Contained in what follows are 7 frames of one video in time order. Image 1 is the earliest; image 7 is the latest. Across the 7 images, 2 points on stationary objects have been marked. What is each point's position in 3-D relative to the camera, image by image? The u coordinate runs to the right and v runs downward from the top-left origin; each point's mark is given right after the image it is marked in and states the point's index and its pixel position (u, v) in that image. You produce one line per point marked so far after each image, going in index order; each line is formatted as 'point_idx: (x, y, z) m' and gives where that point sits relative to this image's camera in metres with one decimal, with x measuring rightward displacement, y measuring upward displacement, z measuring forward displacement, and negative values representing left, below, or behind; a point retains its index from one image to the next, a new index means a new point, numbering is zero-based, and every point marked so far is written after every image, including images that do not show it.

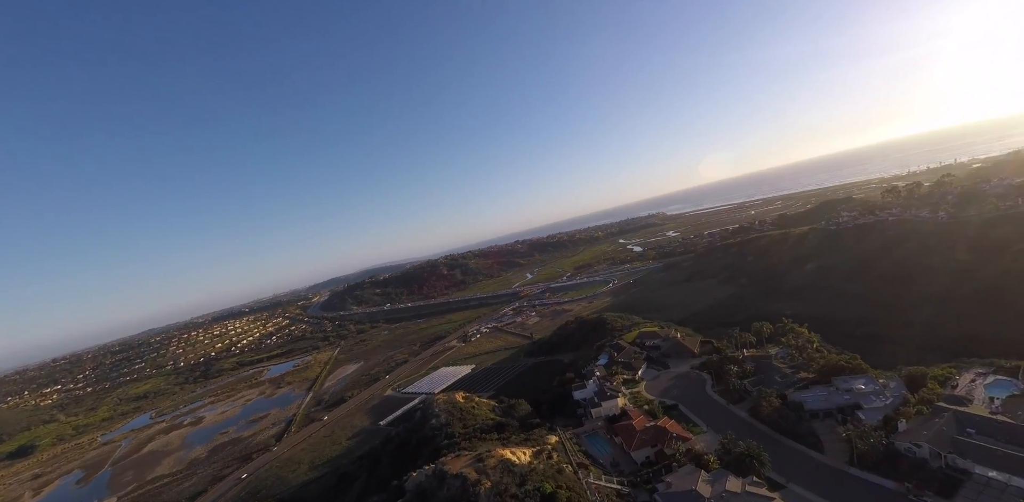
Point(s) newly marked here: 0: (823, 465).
0: (+9.6, -6.6, +12.6) m
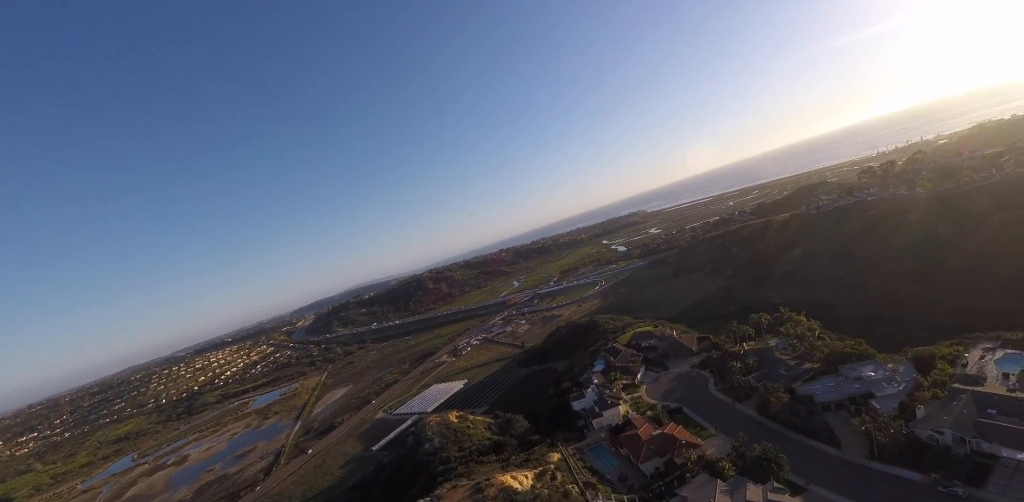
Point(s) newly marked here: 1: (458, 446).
0: (+9.6, -6.1, +12.1) m
1: (-2.4, -8.6, +18.3) m
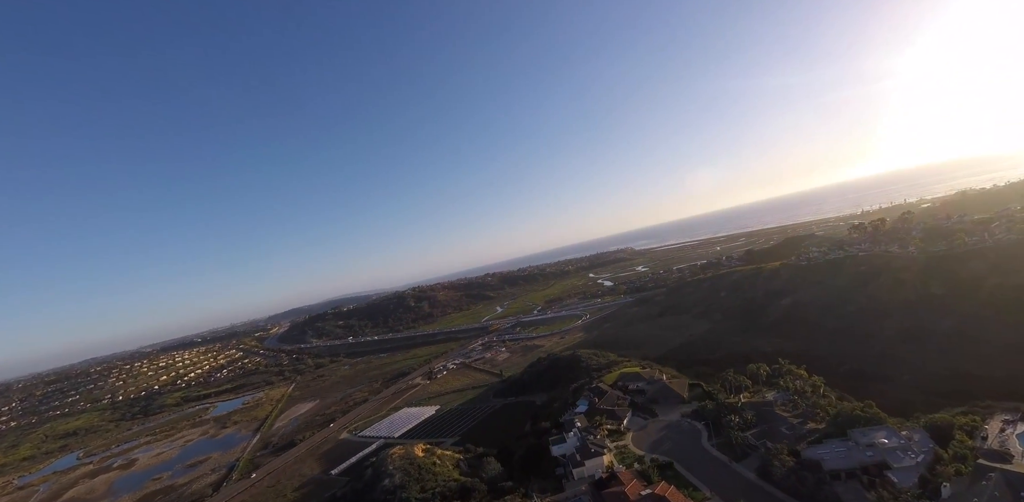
0: (+8.7, -7.5, +10.9) m
1: (-3.7, -9.3, +16.6) m
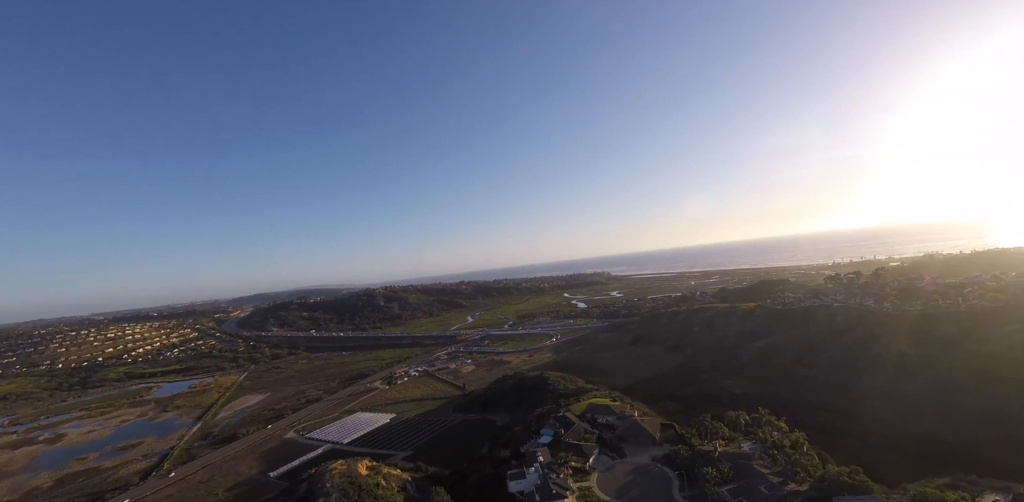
0: (+7.3, -8.8, +9.9) m
1: (-5.5, -9.2, +15.0) m
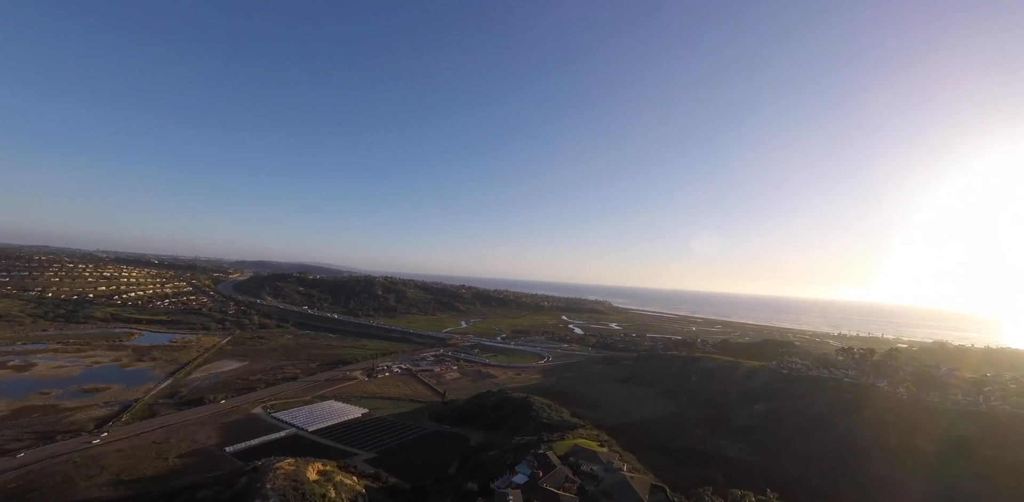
0: (+5.8, -10.2, +8.1) m
1: (-6.8, -8.4, +13.3) m
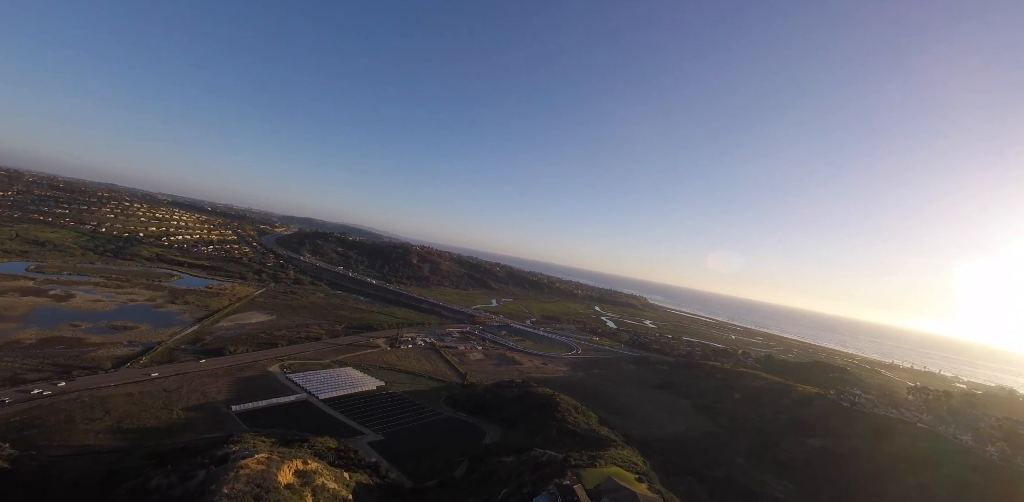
0: (+5.4, -10.5, +4.6) m
1: (-6.4, -7.1, +10.8) m
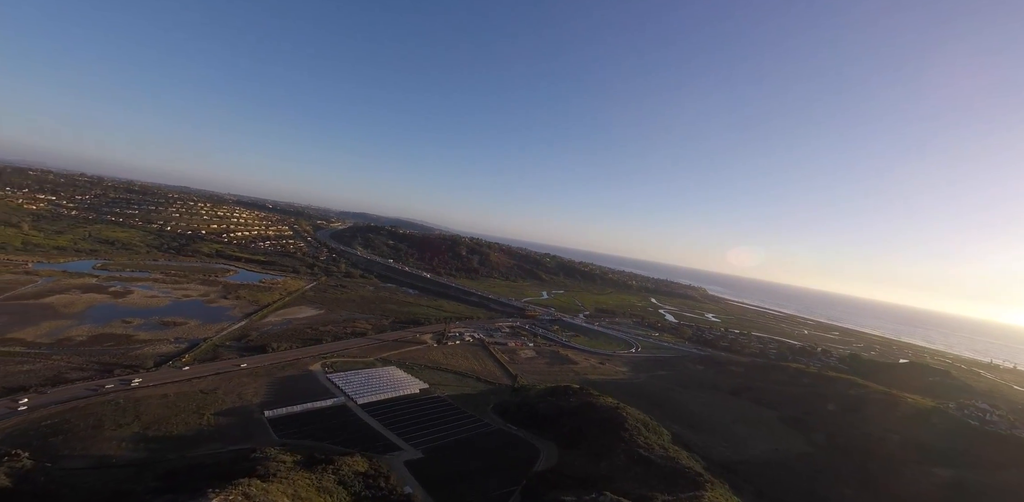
0: (+5.9, -10.2, -0.1) m
1: (-5.1, -6.9, +7.5) m
